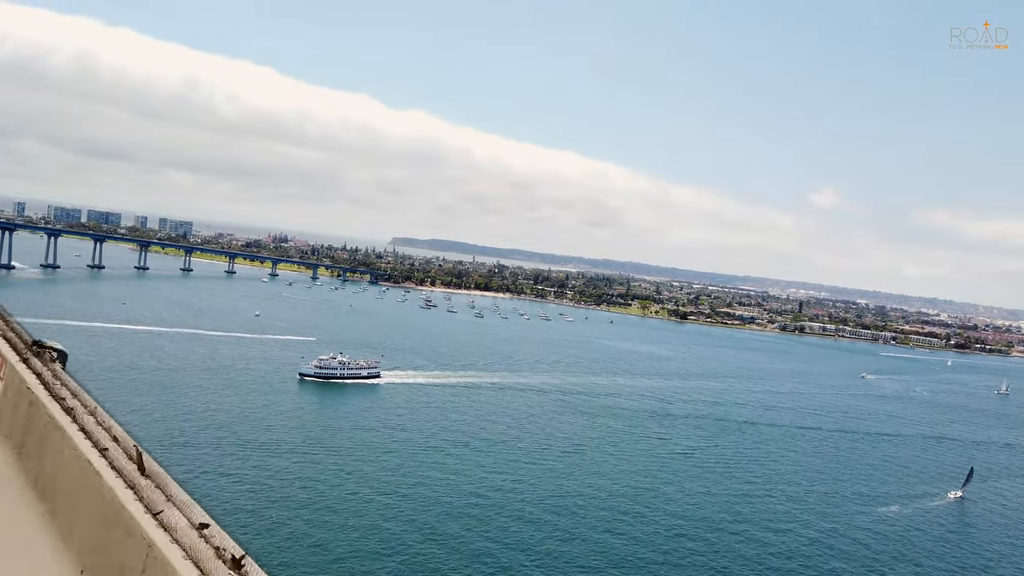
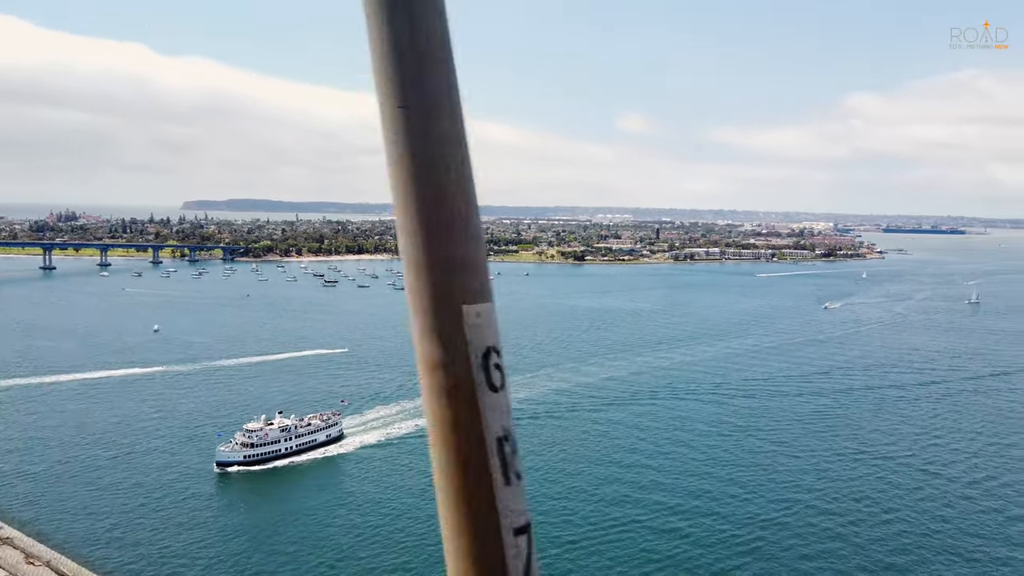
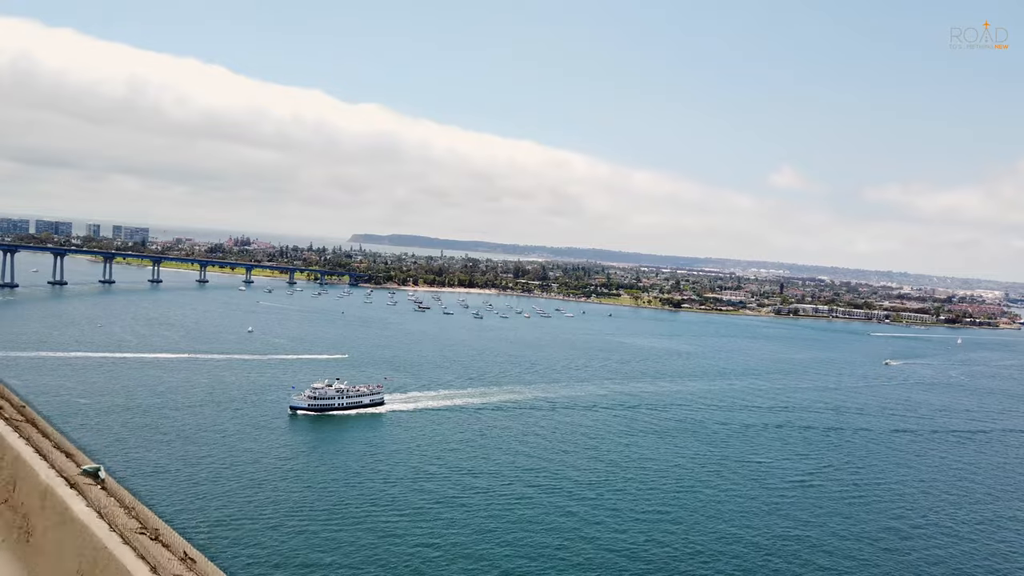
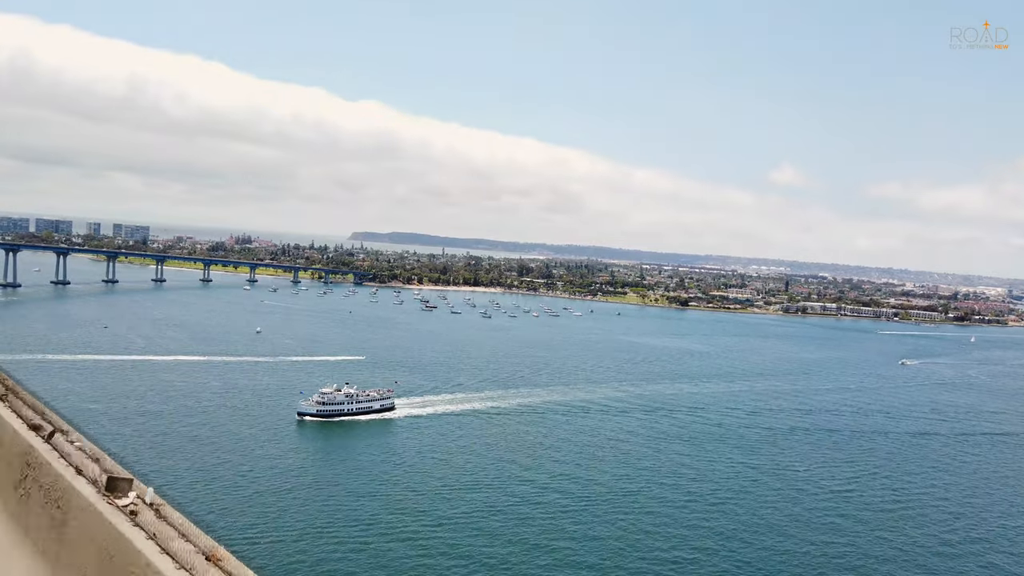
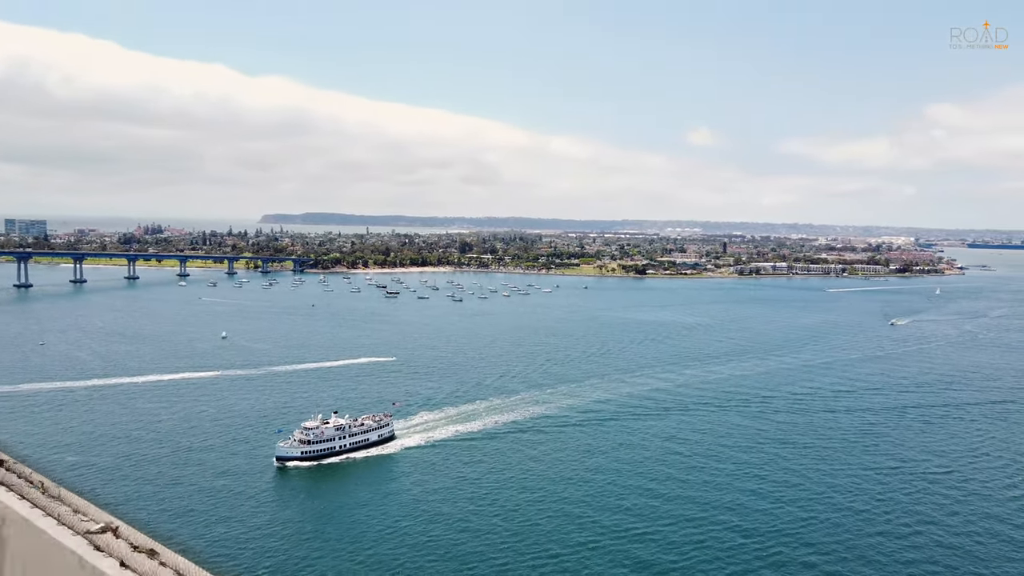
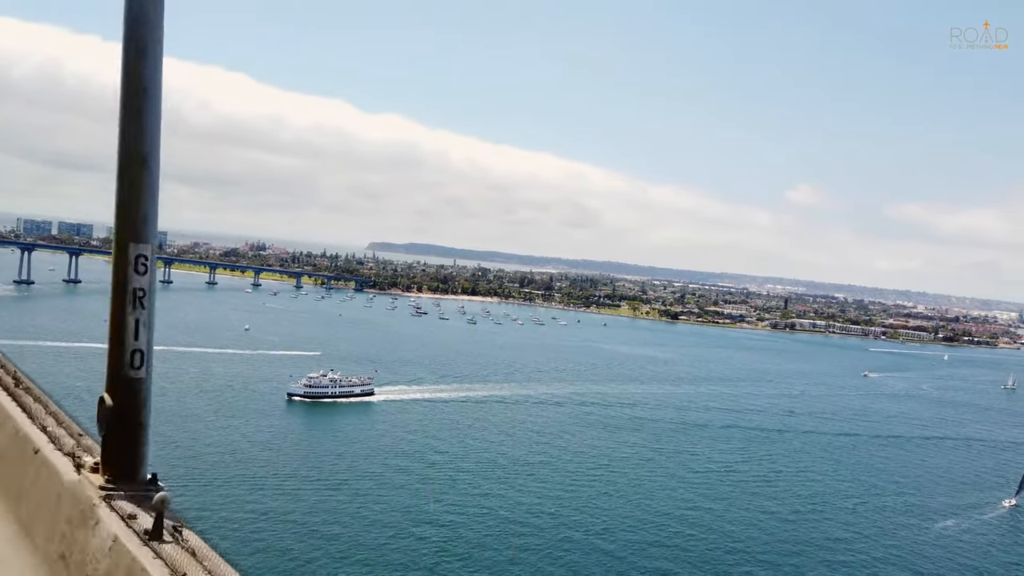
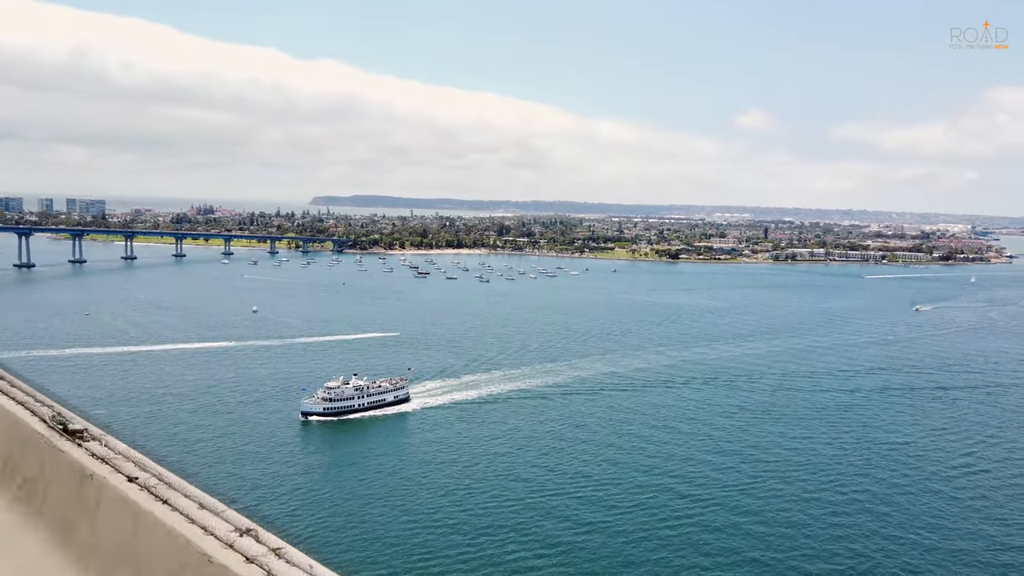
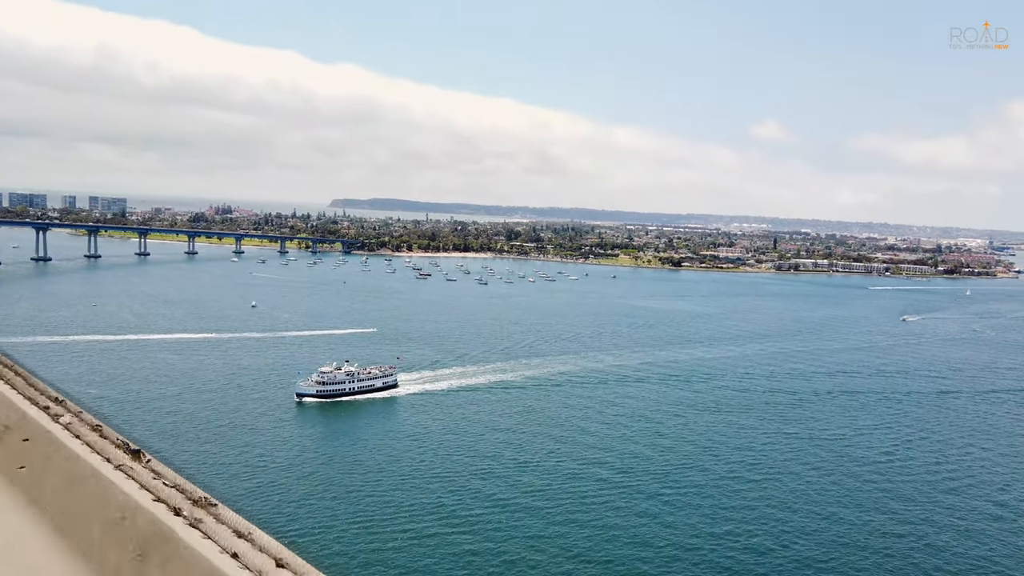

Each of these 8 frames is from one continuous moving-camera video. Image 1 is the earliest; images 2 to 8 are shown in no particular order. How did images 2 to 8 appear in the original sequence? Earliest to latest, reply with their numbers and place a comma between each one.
6, 3, 4, 8, 7, 5, 2
